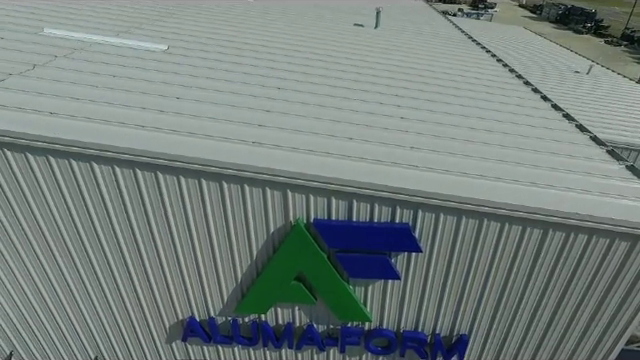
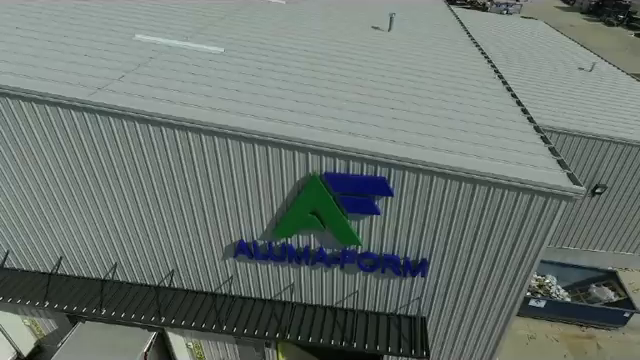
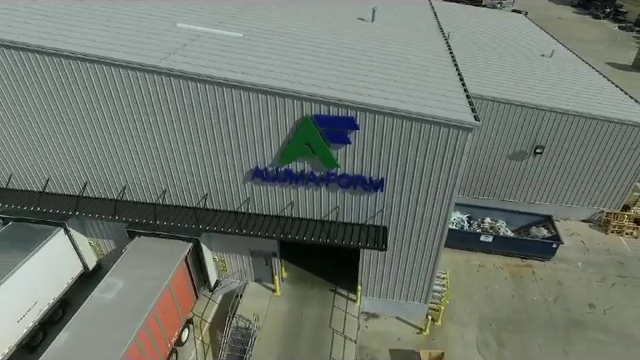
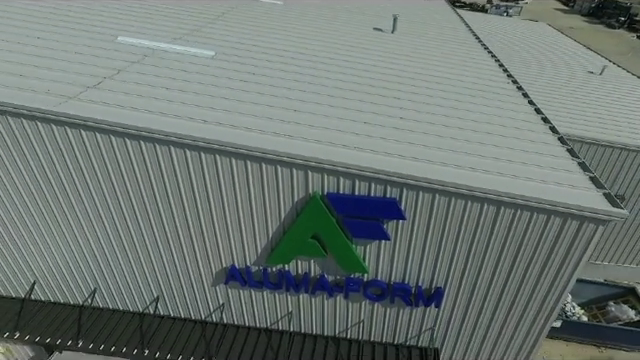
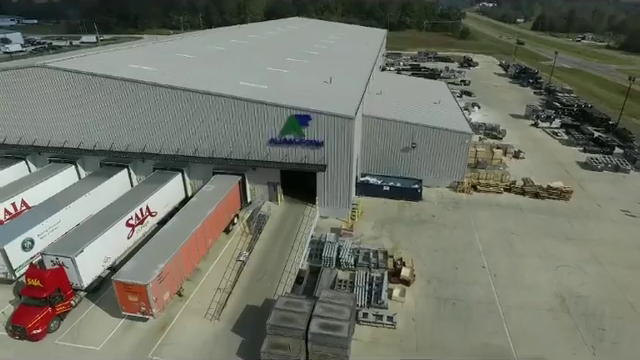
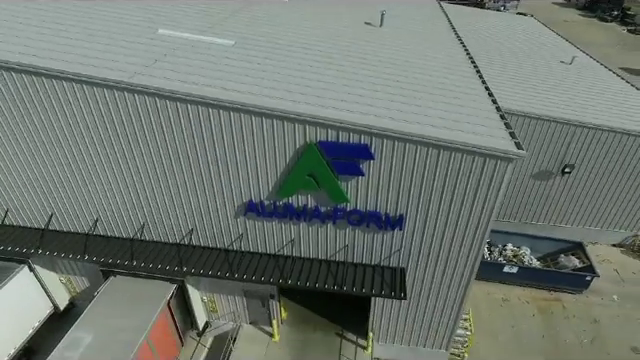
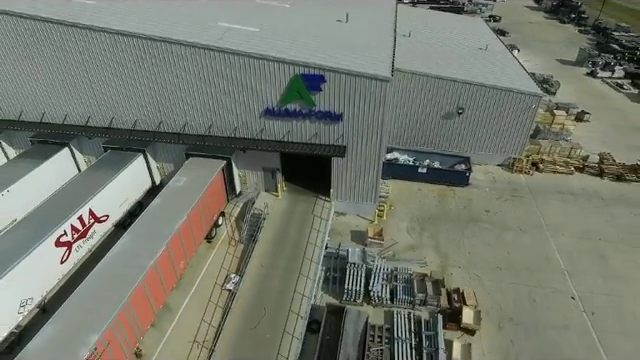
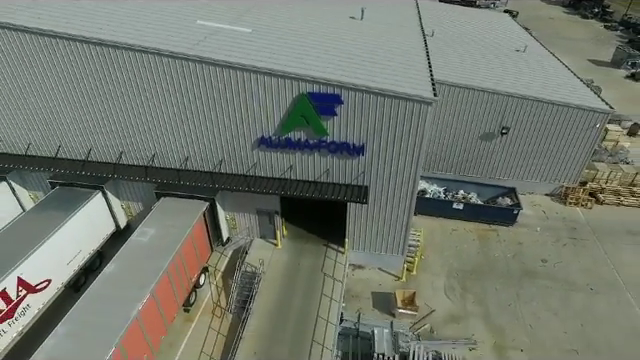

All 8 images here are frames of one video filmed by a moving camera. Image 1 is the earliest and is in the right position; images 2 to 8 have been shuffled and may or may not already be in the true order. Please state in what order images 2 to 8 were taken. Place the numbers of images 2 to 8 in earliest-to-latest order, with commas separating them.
4, 2, 6, 3, 8, 7, 5
